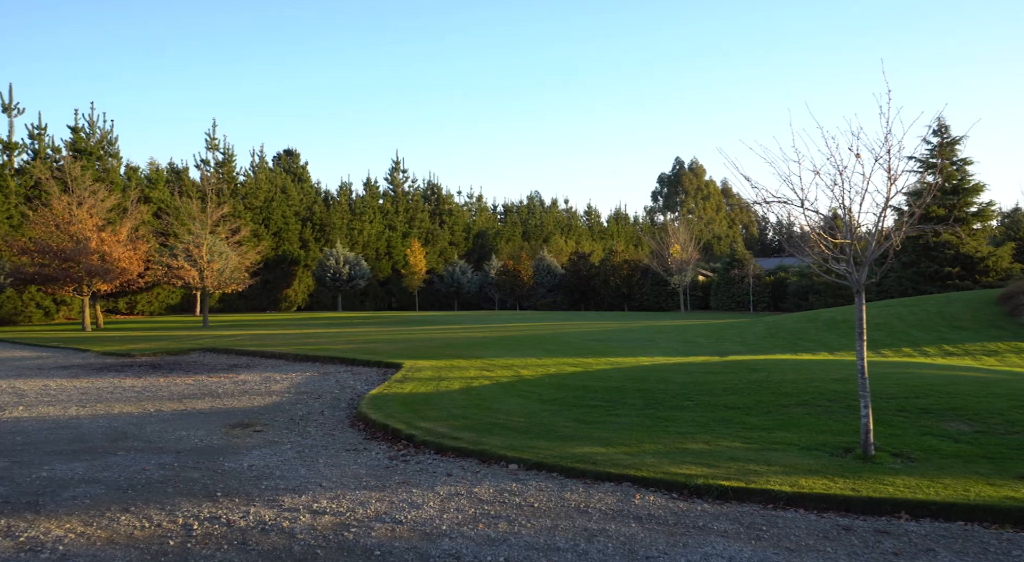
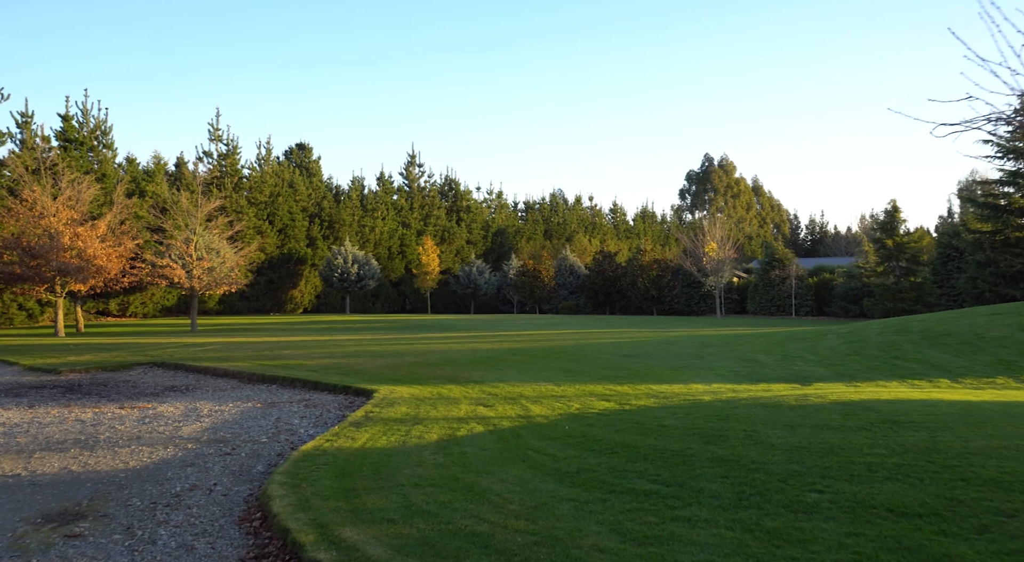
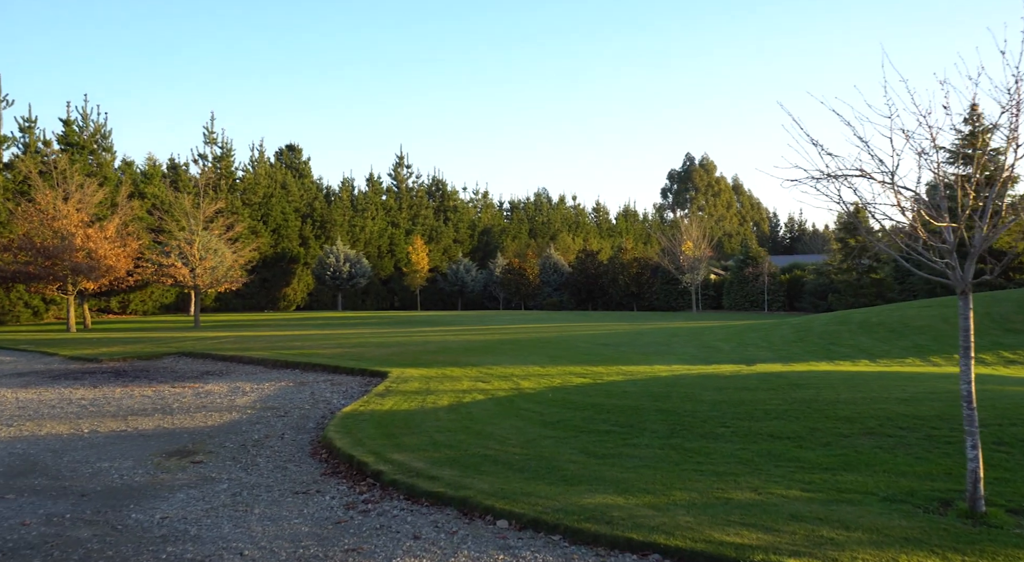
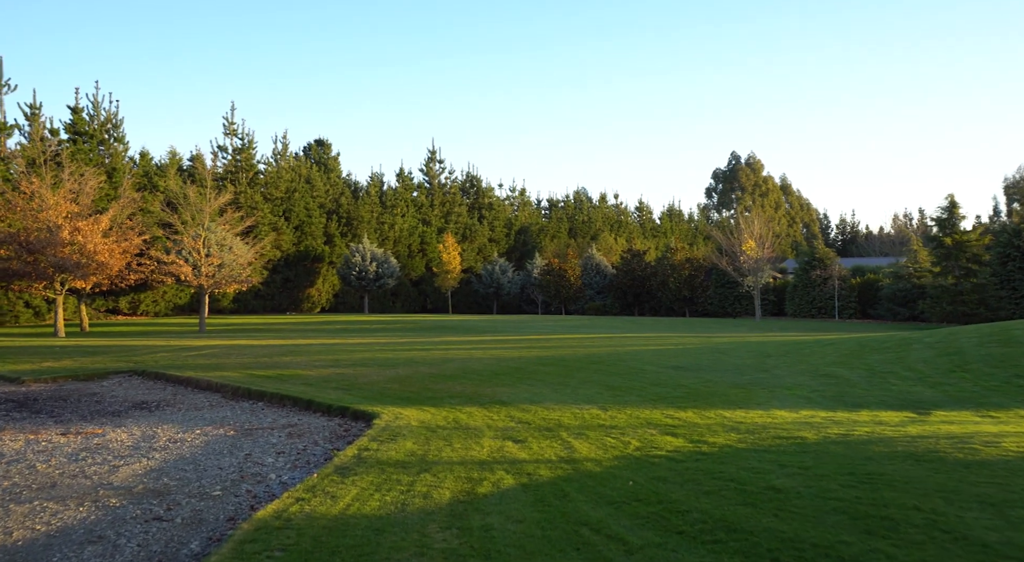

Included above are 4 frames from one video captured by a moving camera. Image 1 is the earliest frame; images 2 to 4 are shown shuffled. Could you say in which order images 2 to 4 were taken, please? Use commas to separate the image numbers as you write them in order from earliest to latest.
3, 2, 4
